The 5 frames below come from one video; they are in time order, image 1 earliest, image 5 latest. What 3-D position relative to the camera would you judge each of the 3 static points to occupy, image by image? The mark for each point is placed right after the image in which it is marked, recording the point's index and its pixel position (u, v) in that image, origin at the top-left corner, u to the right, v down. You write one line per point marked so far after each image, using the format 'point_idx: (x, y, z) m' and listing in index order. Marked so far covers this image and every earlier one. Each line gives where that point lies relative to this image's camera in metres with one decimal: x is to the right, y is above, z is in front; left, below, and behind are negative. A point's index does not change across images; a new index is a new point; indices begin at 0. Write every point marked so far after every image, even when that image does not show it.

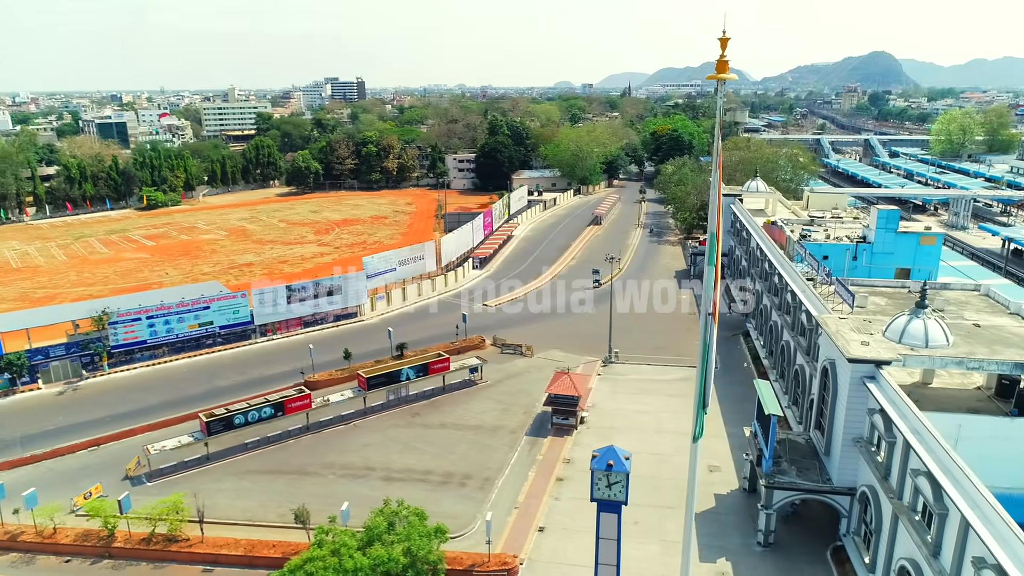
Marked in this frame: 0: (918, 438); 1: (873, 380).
0: (+9.4, -3.5, +16.6) m
1: (+9.9, -2.5, +19.7) m
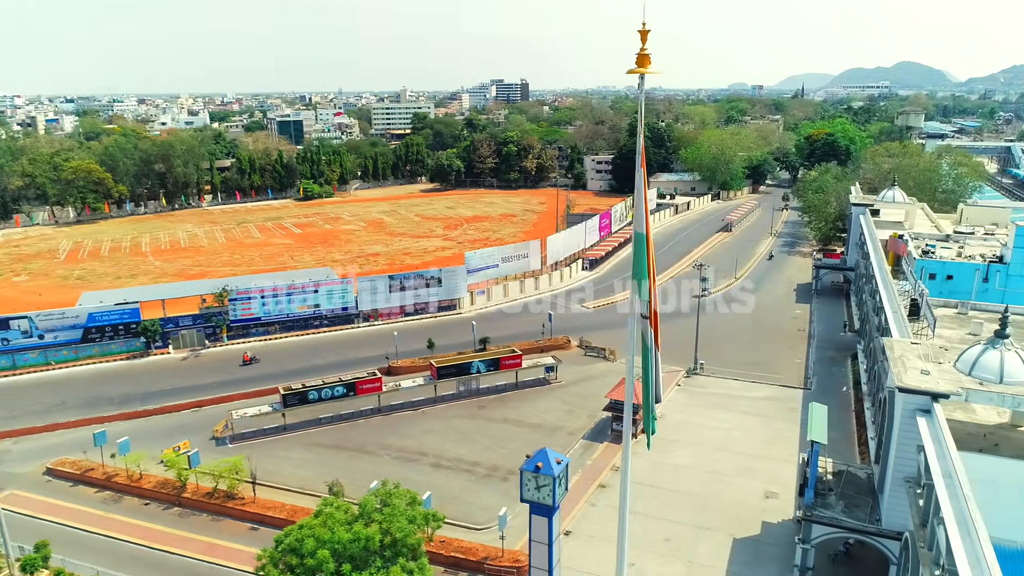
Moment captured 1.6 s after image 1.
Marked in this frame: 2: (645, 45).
0: (+8.9, -4.0, +14.6) m
1: (+10.1, -3.1, +17.5) m
2: (+1.8, +3.4, +9.9) m
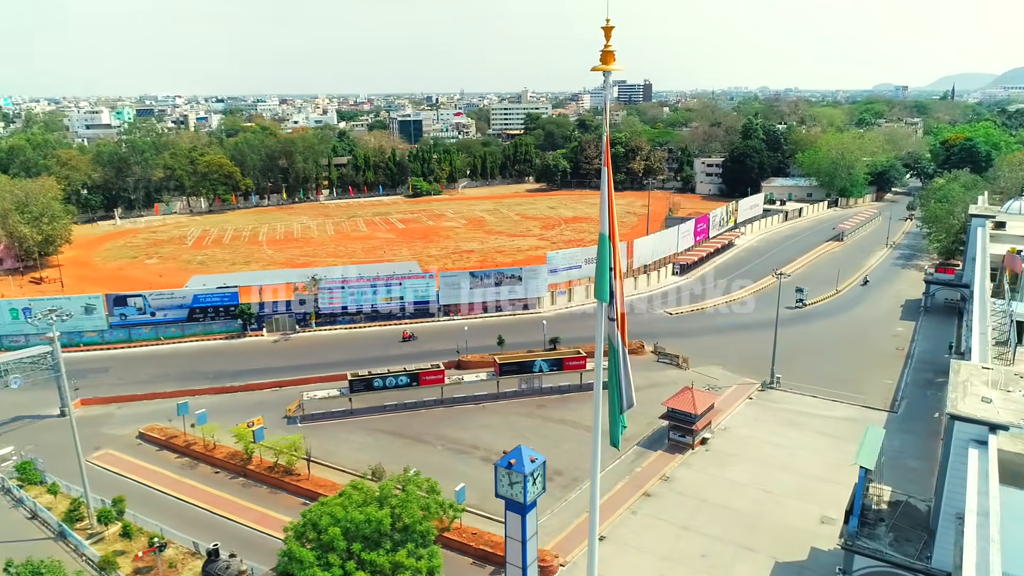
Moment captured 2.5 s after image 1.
0: (+8.7, -4.3, +13.3) m
1: (+10.4, -3.5, +15.9) m
2: (+1.3, +3.3, +9.7) m
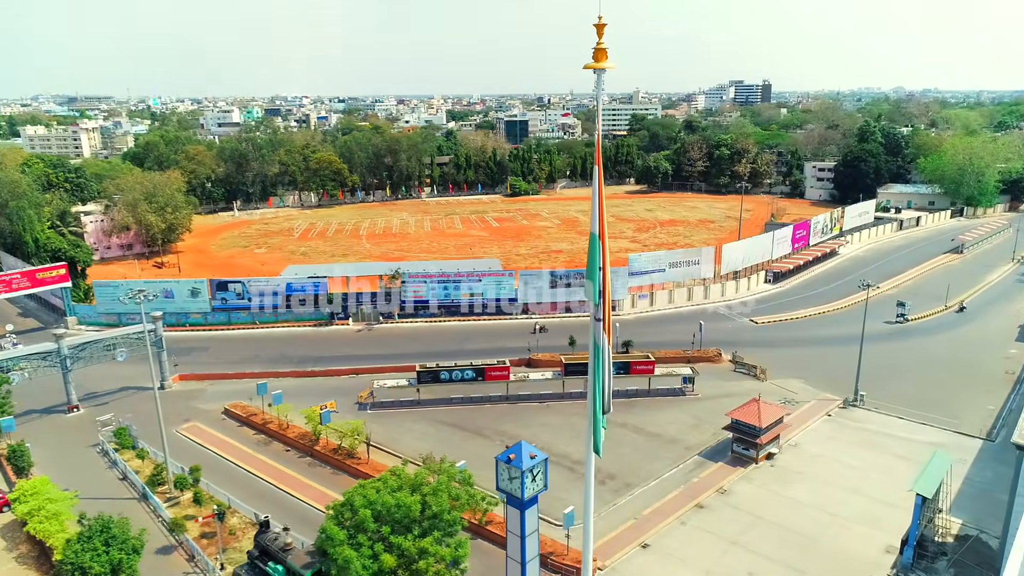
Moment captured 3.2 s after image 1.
0: (+8.7, -4.6, +12.1) m
1: (+10.9, -3.9, +14.4) m
2: (+1.2, +3.3, +9.7) m
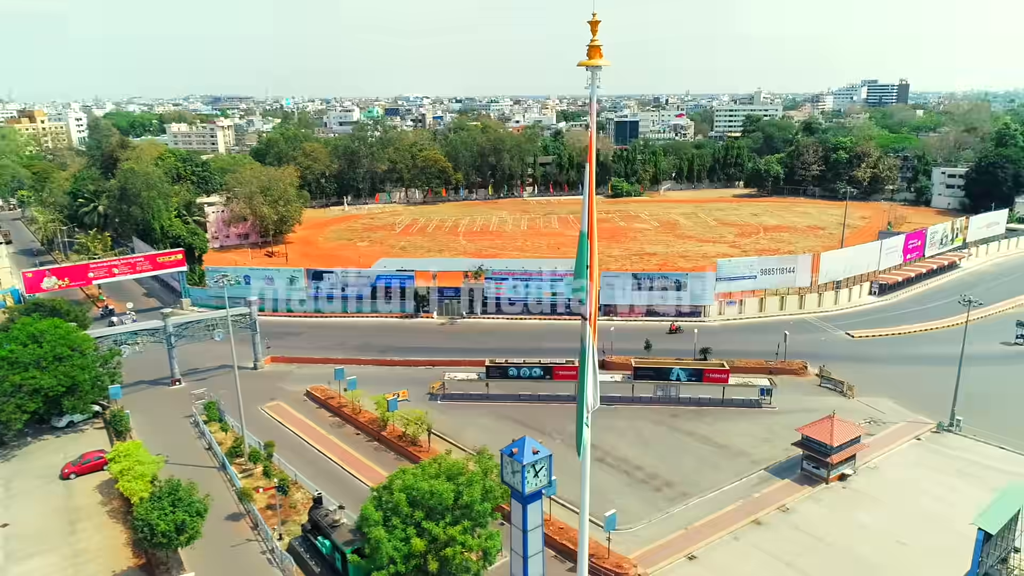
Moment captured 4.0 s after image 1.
0: (+8.6, -4.9, +10.9) m
1: (+11.1, -4.3, +12.9) m
2: (+1.1, +3.4, +9.6) m
